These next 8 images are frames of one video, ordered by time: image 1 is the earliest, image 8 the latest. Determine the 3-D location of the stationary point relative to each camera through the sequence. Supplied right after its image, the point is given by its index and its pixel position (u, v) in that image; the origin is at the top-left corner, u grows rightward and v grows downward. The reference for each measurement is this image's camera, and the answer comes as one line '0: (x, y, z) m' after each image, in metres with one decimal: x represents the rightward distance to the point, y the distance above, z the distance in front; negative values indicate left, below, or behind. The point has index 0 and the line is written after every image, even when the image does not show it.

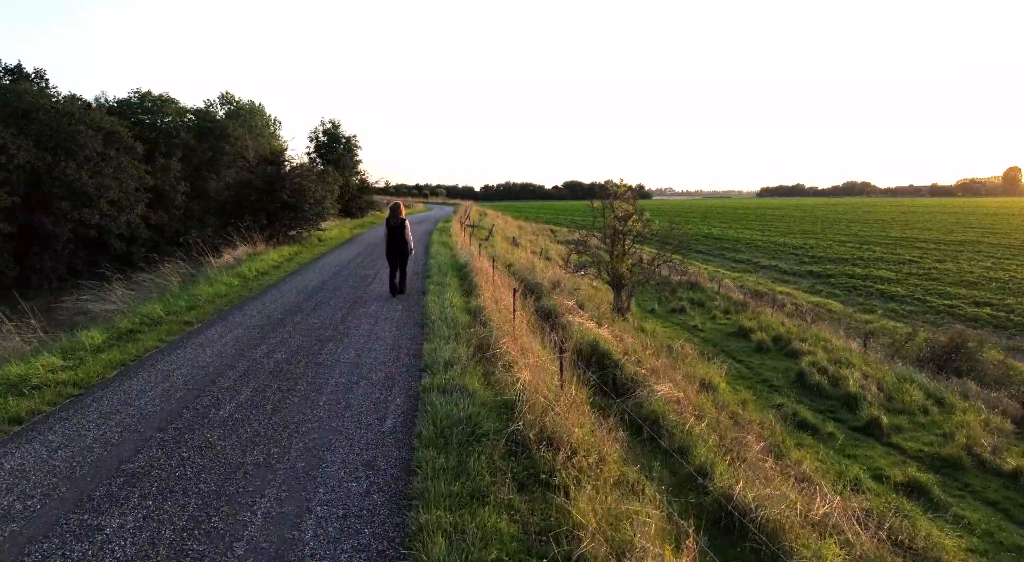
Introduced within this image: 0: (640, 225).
0: (+3.7, +1.6, +17.5) m
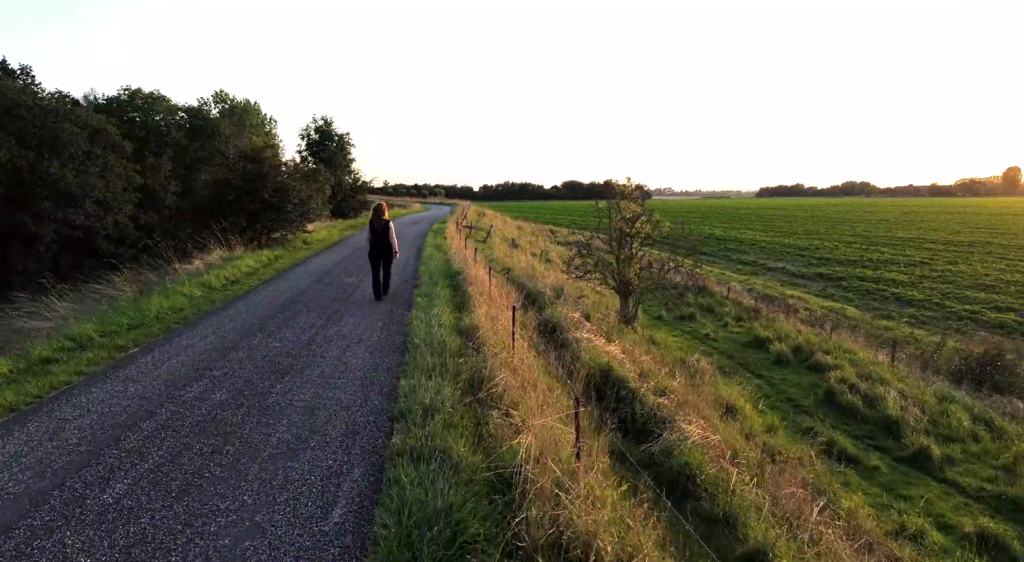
0: (+3.6, +1.4, +16.3) m
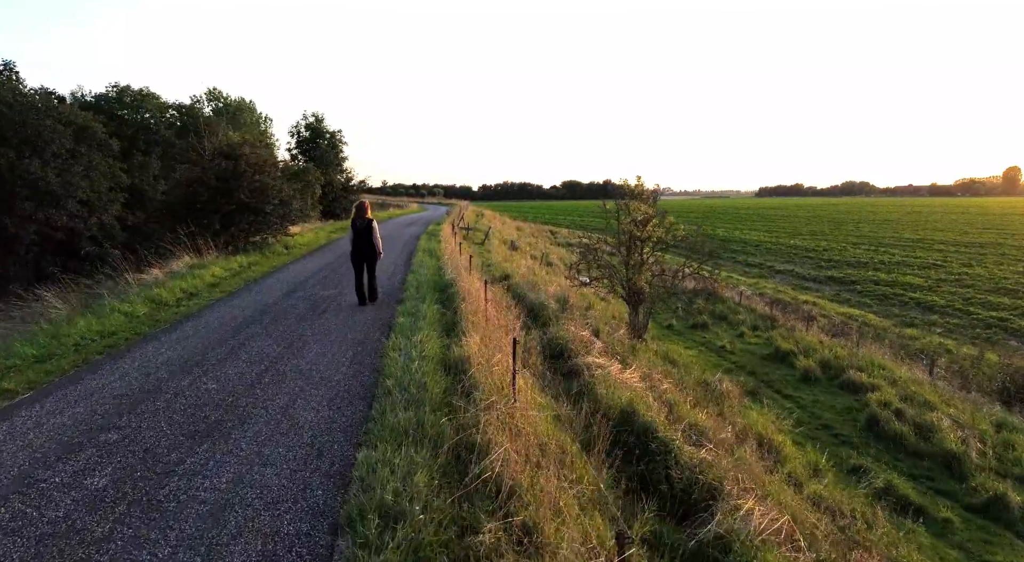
0: (+3.6, +1.2, +14.9) m
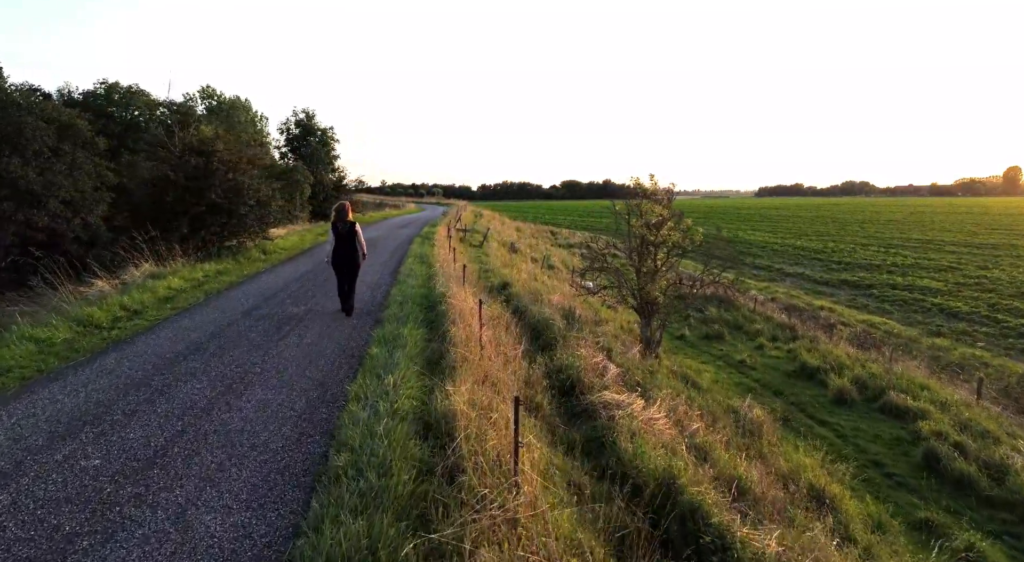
0: (+3.6, +1.0, +13.4) m
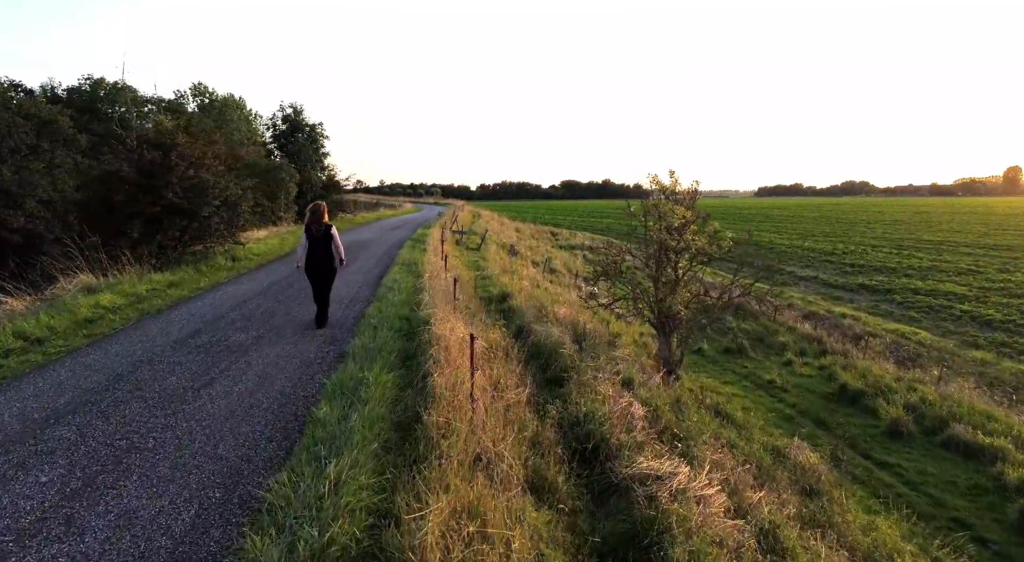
0: (+3.6, +0.8, +11.7) m
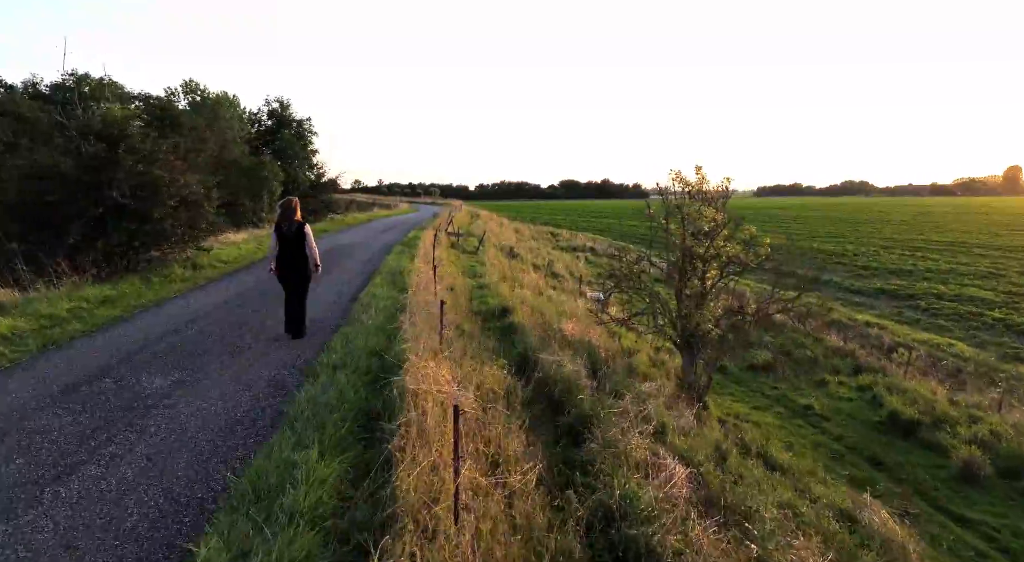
0: (+3.6, +0.6, +10.0) m
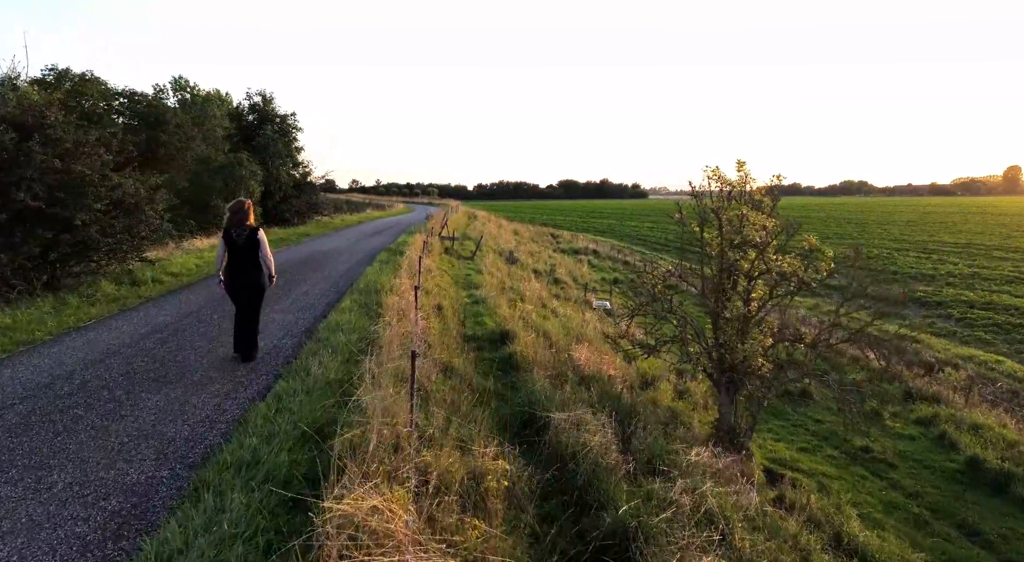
0: (+3.7, +0.3, +8.1) m
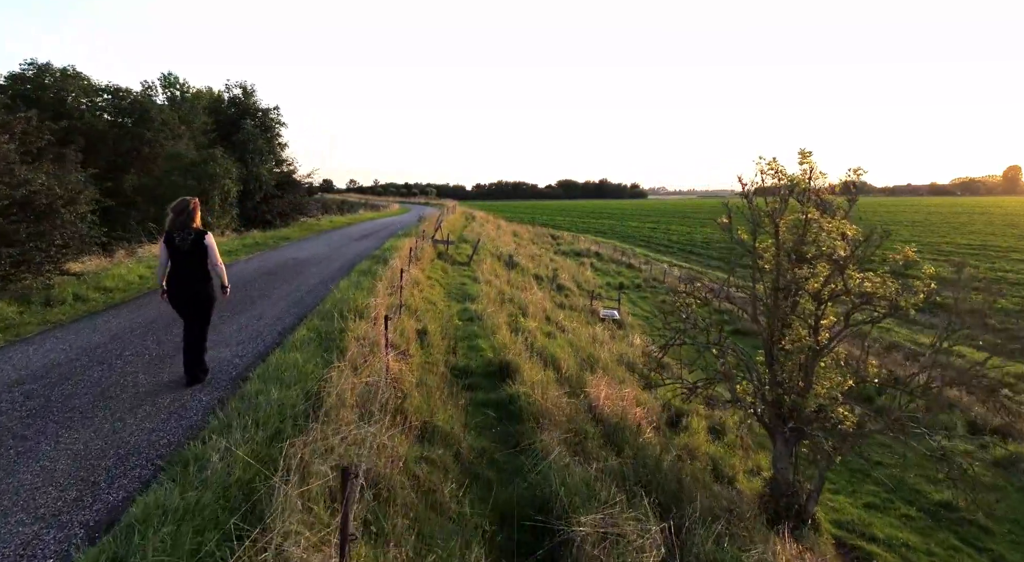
0: (+3.7, +0.1, +6.3) m
